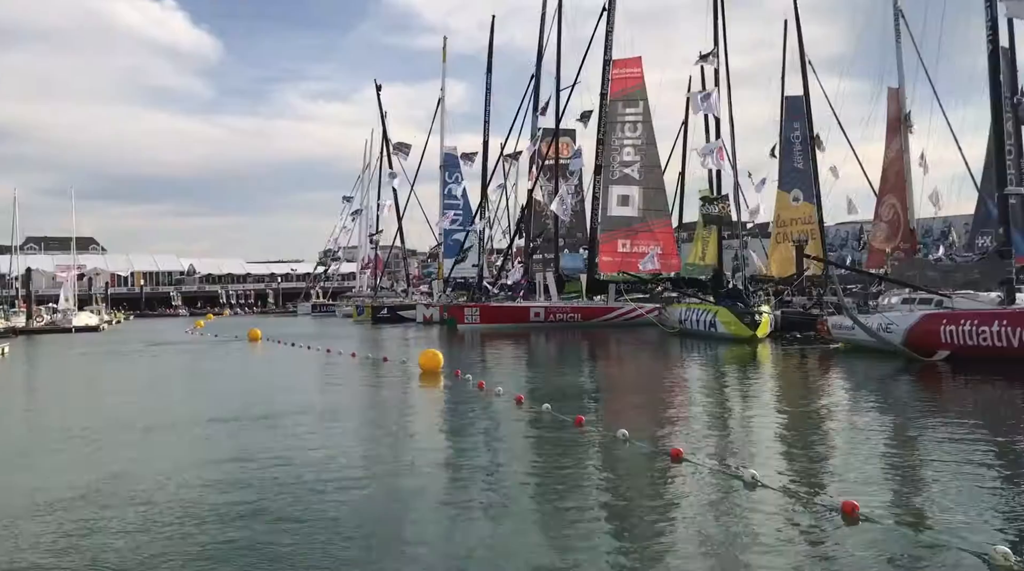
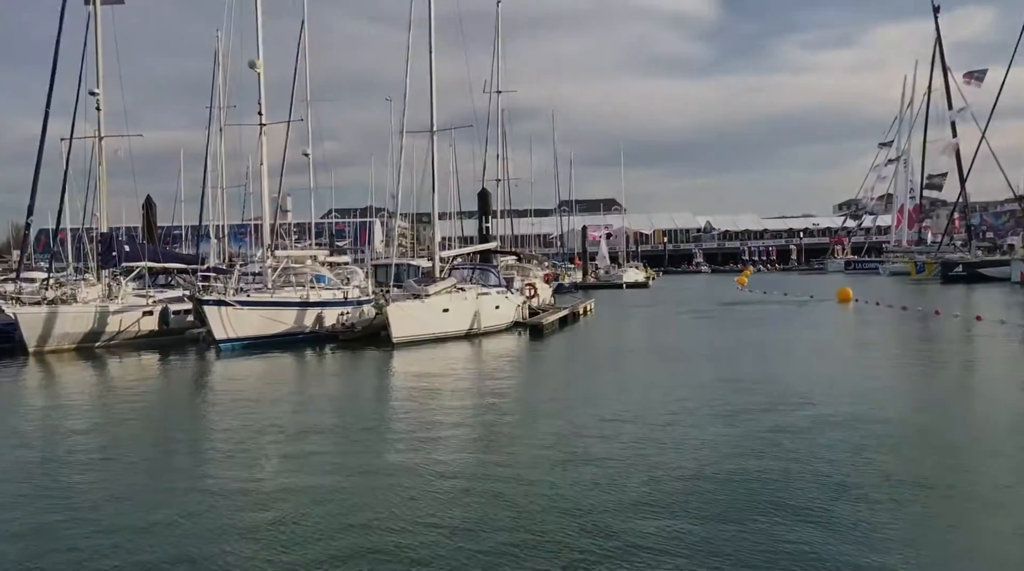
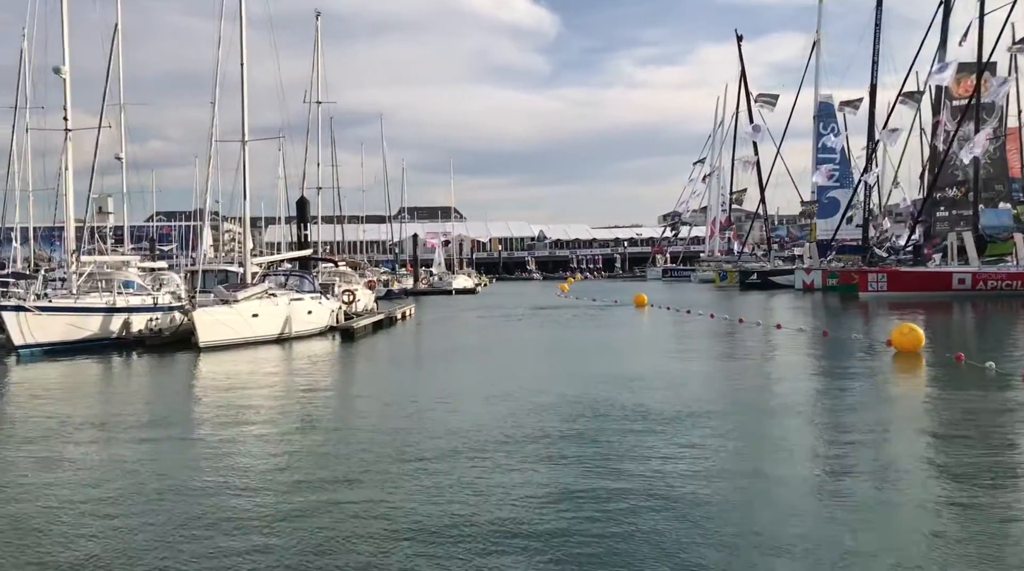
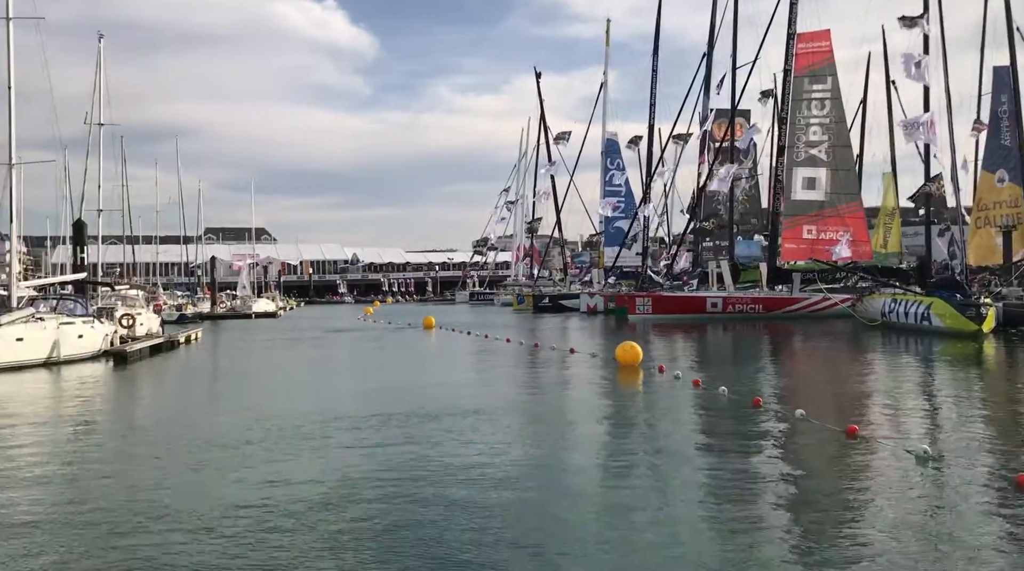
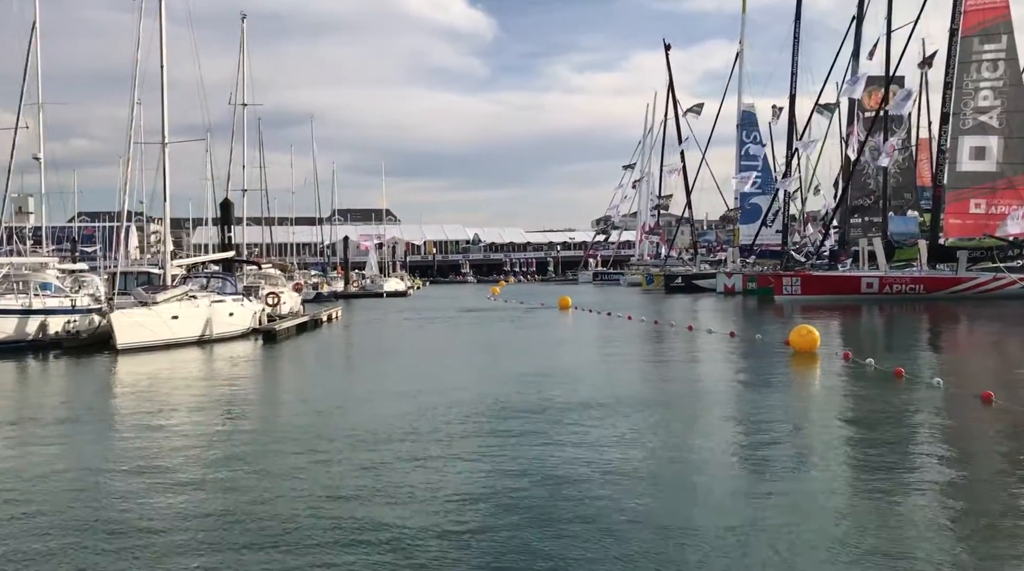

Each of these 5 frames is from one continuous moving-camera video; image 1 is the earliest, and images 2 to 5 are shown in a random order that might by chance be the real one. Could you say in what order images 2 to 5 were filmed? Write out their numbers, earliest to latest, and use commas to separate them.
4, 5, 3, 2
